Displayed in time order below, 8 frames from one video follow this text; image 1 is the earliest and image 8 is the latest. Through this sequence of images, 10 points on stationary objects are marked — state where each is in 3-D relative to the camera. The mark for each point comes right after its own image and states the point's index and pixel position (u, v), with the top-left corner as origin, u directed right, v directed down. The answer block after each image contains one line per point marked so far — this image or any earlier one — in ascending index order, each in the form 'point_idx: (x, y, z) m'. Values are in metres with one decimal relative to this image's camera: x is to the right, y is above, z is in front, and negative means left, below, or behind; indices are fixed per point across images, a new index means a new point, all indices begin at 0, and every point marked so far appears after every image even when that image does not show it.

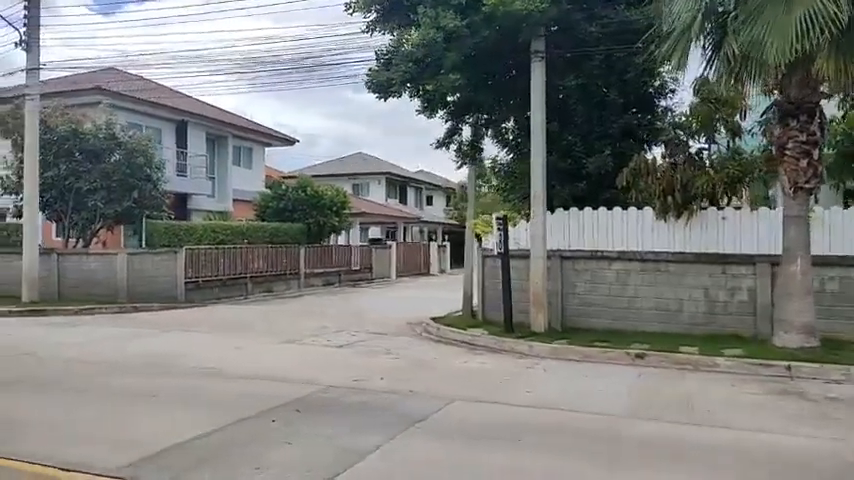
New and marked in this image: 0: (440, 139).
0: (+0.3, +2.7, +16.3) m
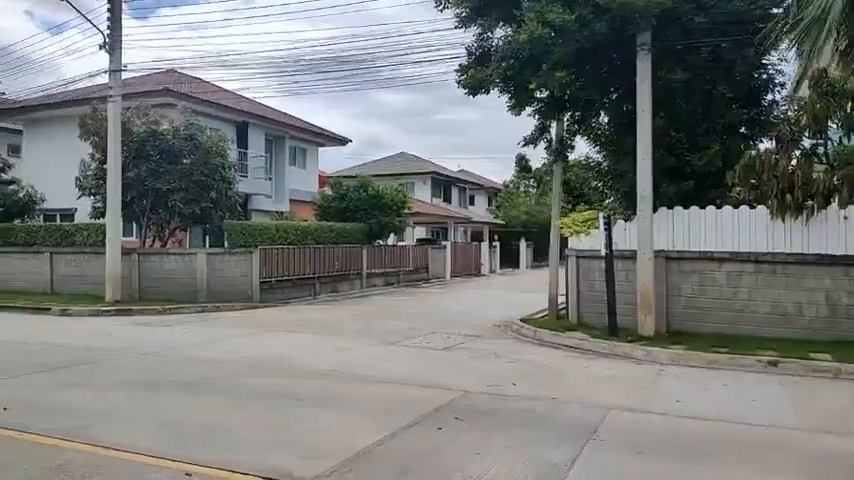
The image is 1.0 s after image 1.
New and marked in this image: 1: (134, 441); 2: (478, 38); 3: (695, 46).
0: (+2.6, +2.7, +15.9) m
1: (-2.8, -1.9, +5.8) m
2: (+0.9, +4.7, +14.1) m
3: (+6.0, +4.2, +13.1) m
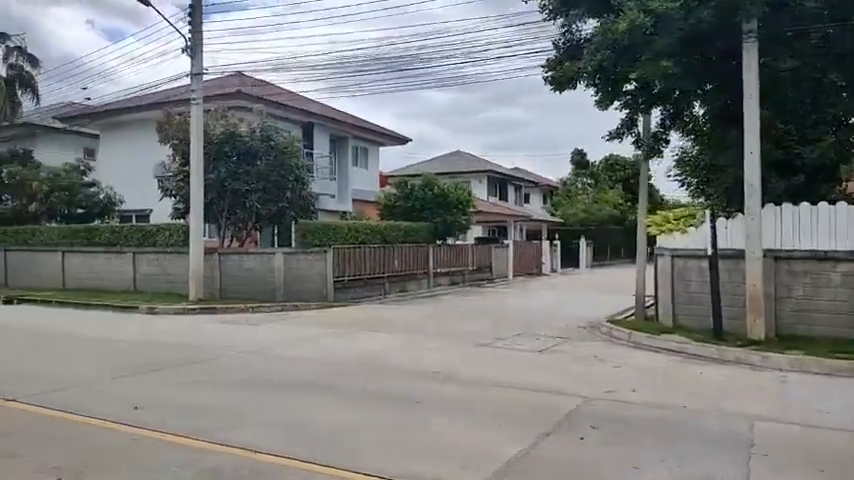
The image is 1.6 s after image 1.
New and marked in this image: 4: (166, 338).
0: (+4.7, +2.7, +15.4) m
1: (-1.4, -1.9, +5.7) m
2: (+2.9, +4.7, +13.7) m
3: (+7.9, +4.3, +12.3) m
4: (-5.7, -2.1, +13.3) m
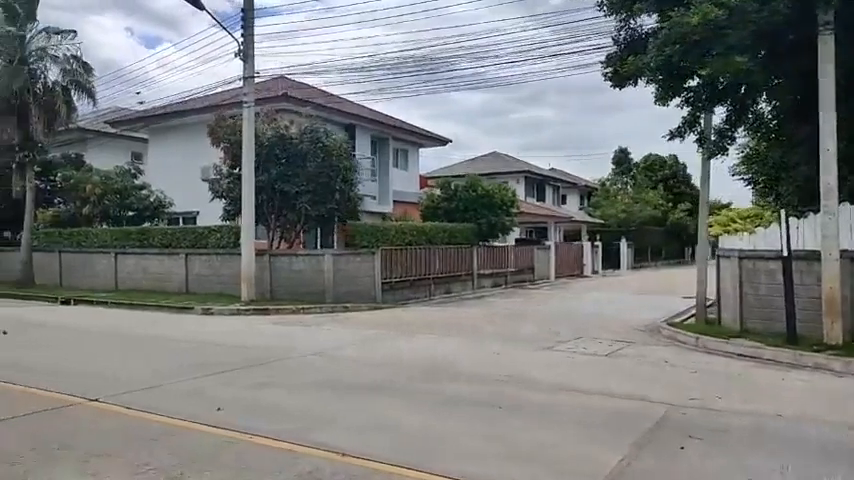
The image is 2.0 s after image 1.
0: (+6.1, +2.7, +15.0) m
1: (-0.6, -1.9, +5.7) m
2: (+4.1, +4.7, +13.4) m
3: (+9.1, +4.2, +11.7) m
4: (-4.4, -2.2, +13.4) m
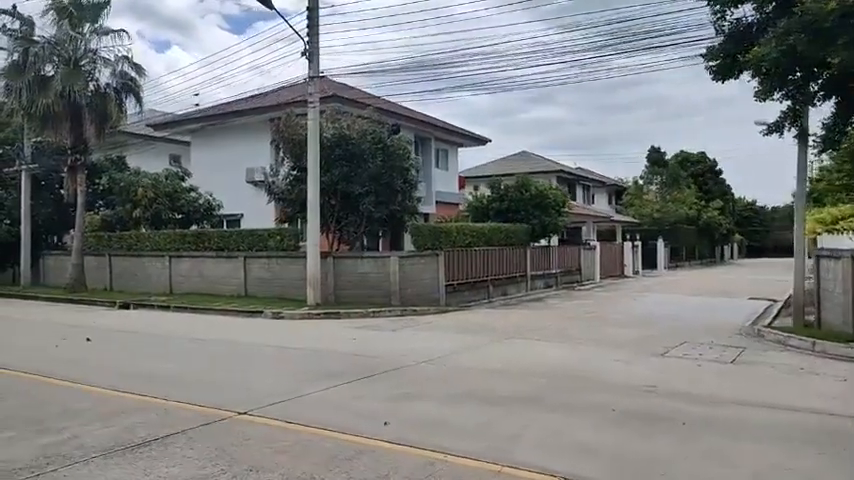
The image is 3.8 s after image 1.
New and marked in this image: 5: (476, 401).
0: (+8.1, +2.7, +14.4) m
1: (+1.3, -2.0, +5.2) m
2: (+6.1, +4.7, +12.9) m
3: (+11.0, +4.3, +11.1) m
4: (-2.4, -2.2, +13.0) m
5: (+0.6, -2.0, +7.4) m
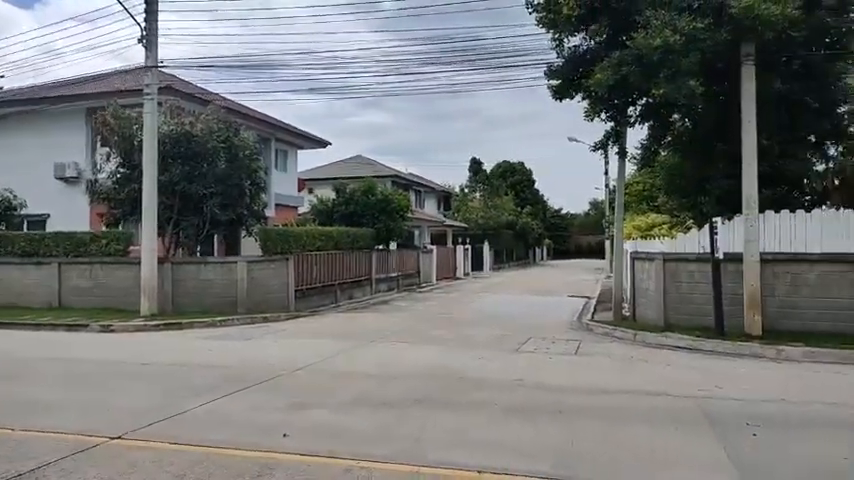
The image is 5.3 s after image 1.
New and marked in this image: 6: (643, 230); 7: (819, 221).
0: (+4.5, +2.6, +16.2) m
1: (+0.5, -2.0, +5.5) m
2: (+3.0, +4.6, +14.2) m
3: (+8.2, +4.2, +13.9) m
4: (-5.2, -2.3, +12.0) m
5: (-0.8, -2.0, +7.5) m
6: (+7.0, +0.3, +19.7) m
7: (+8.5, +0.5, +13.1) m
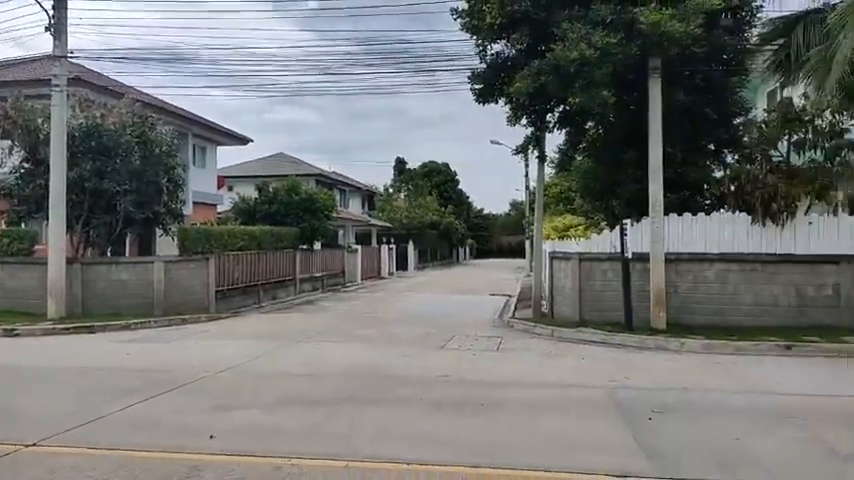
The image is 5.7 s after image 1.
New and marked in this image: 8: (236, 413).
0: (+2.5, +2.6, +16.9) m
1: (-0.1, -2.0, +5.7) m
2: (+1.3, +4.6, +14.7) m
3: (+6.5, +4.1, +15.0) m
4: (-6.6, -2.3, +11.5) m
5: (-1.7, -2.0, +7.5) m
6: (+4.5, +0.3, +20.6) m
7: (+6.8, +0.4, +14.3) m
8: (-2.2, -2.0, +7.0) m
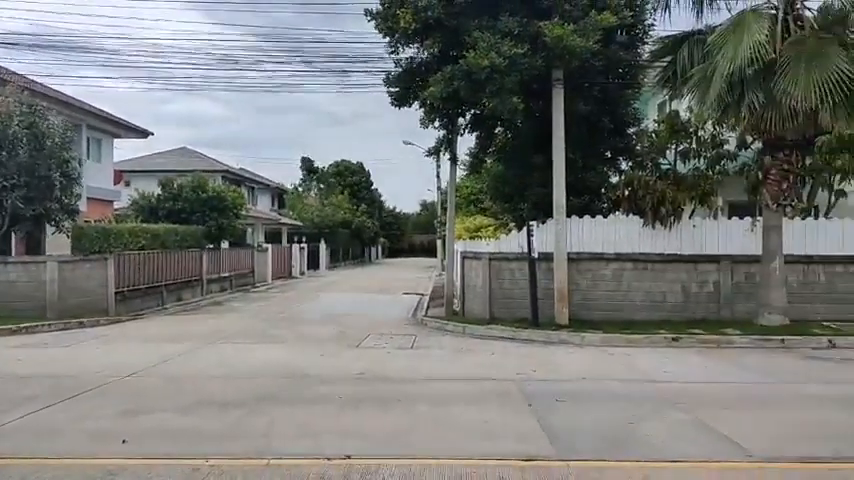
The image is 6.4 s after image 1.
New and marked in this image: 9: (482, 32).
0: (+0.1, +2.6, +17.3) m
1: (-0.9, -2.0, +5.9) m
2: (-0.8, +4.6, +15.0) m
3: (+4.3, +4.1, +16.0) m
4: (-8.2, -2.3, +10.6) m
5: (-2.7, -2.0, +7.5) m
6: (+1.6, +0.3, +21.3) m
7: (+4.7, +0.4, +15.4) m
8: (-3.2, -2.0, +6.9) m
9: (+1.2, +4.7, +13.7) m
